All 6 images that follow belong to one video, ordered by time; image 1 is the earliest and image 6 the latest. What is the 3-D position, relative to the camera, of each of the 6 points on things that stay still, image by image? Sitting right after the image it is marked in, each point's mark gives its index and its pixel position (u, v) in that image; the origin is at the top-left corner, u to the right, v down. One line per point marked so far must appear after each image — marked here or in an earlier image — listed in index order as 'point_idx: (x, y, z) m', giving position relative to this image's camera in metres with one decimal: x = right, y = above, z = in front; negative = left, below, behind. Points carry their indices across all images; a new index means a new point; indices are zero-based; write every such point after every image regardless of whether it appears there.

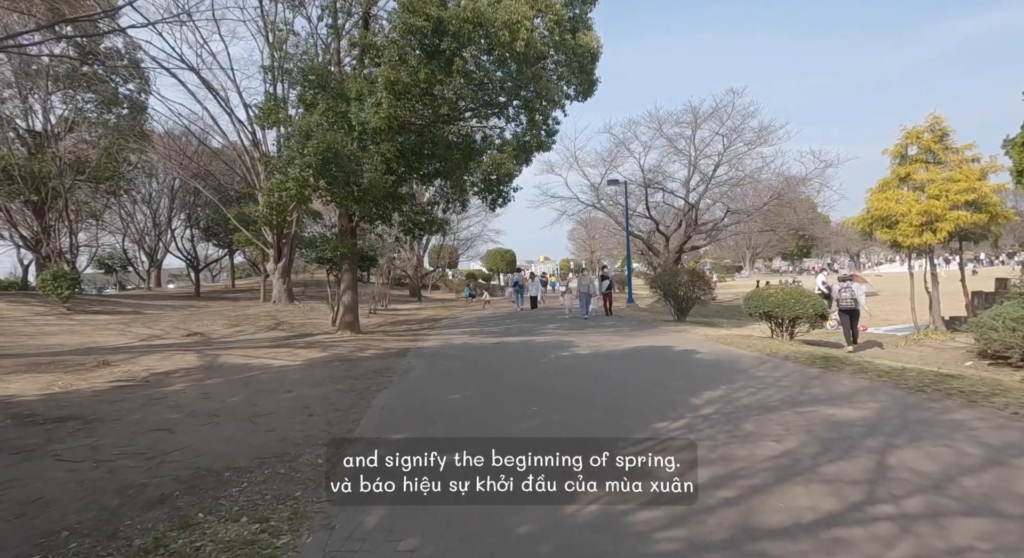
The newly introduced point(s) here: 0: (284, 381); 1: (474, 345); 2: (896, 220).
0: (-3.4, -1.5, +8.9) m
1: (-0.8, -1.4, +13.2) m
2: (+8.6, +1.3, +13.5) m
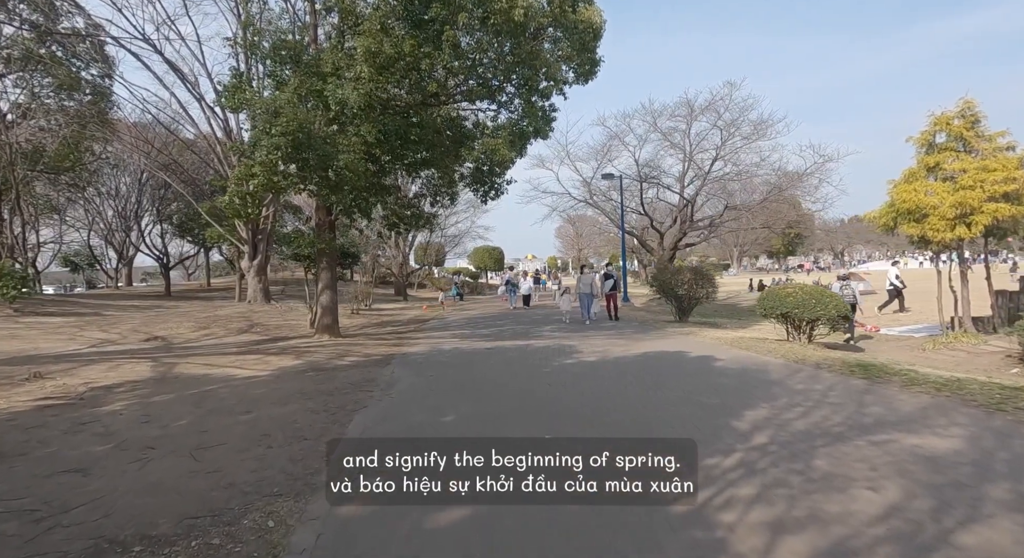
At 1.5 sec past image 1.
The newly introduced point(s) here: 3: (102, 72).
0: (-3.3, -1.5, +7.6) m
1: (-0.9, -1.4, +12.0) m
2: (+8.5, +1.3, +12.4) m
3: (-12.7, +6.4, +18.8) m
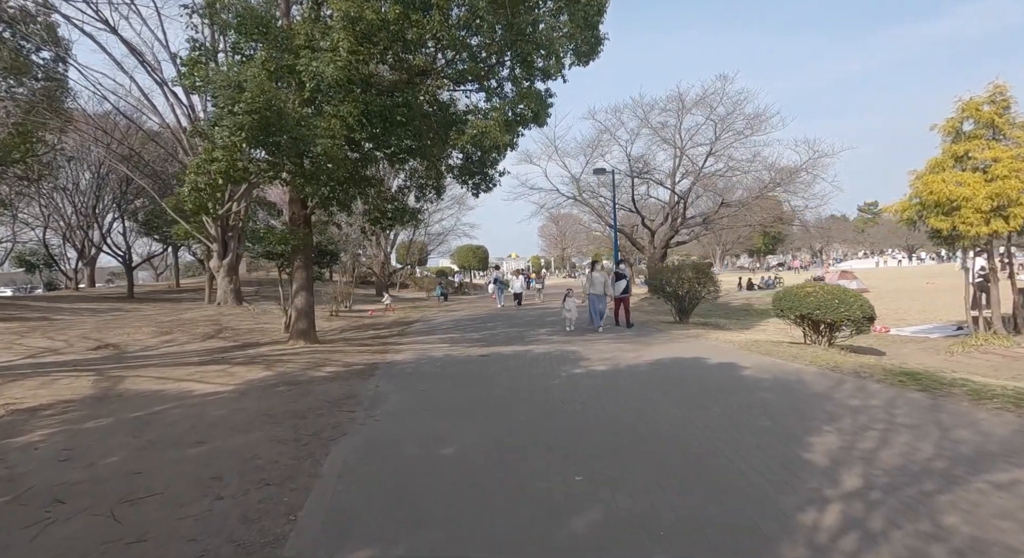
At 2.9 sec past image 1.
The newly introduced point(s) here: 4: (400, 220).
0: (-3.2, -1.5, +6.3) m
1: (-1.0, -1.4, +10.7) m
2: (+8.4, +1.4, +11.5) m
3: (-13.0, +6.4, +17.2) m
4: (-2.8, +1.5, +15.1) m
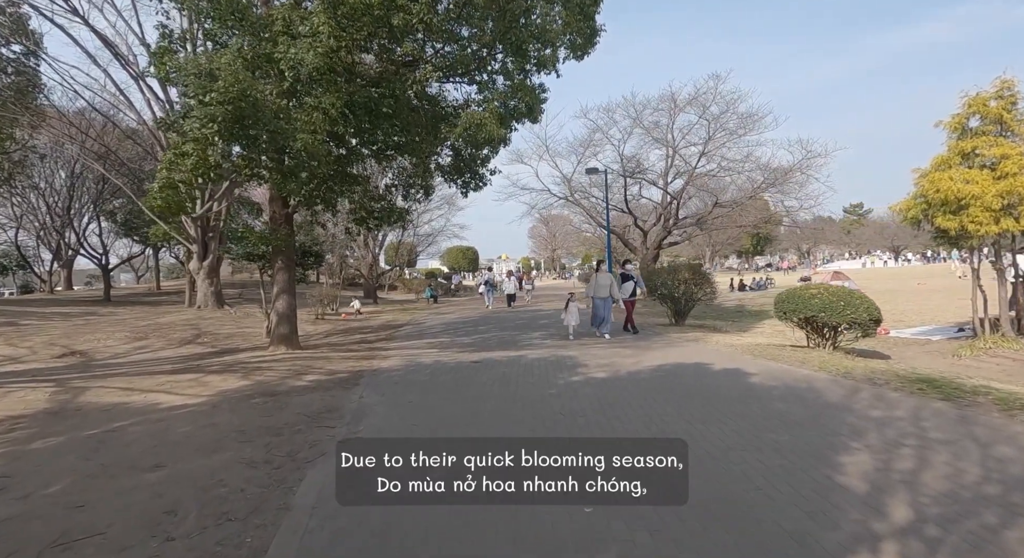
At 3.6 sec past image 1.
0: (-3.3, -1.5, +5.7) m
1: (-1.1, -1.4, +10.2) m
2: (+8.3, +1.4, +11.1) m
3: (-13.2, +6.3, +16.4) m
4: (-3.0, +1.4, +14.5) m
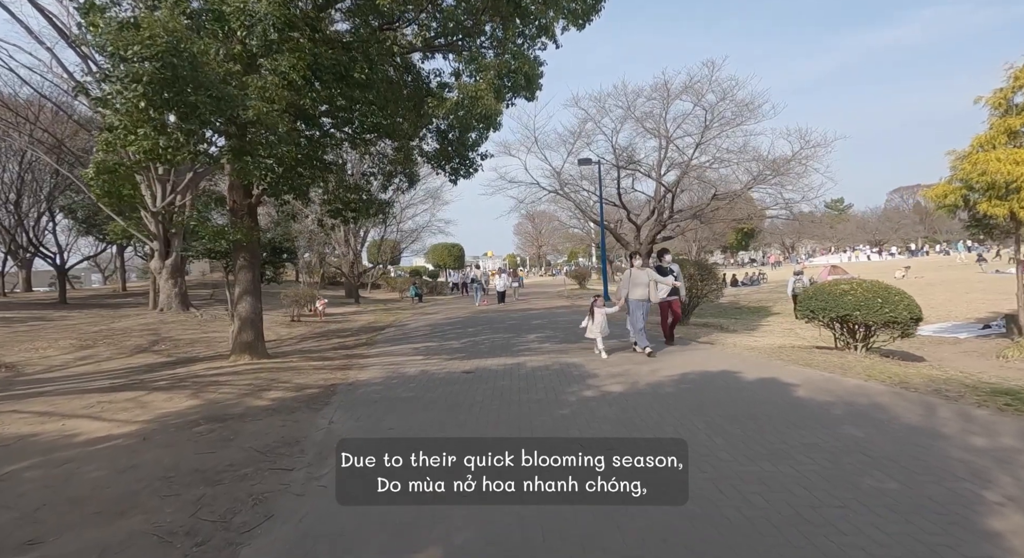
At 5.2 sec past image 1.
0: (-3.2, -1.5, +4.3) m
1: (-1.1, -1.4, +8.8) m
2: (+8.2, +1.5, +9.9) m
3: (-13.5, +6.2, +14.7) m
4: (-3.2, +1.5, +13.0) m
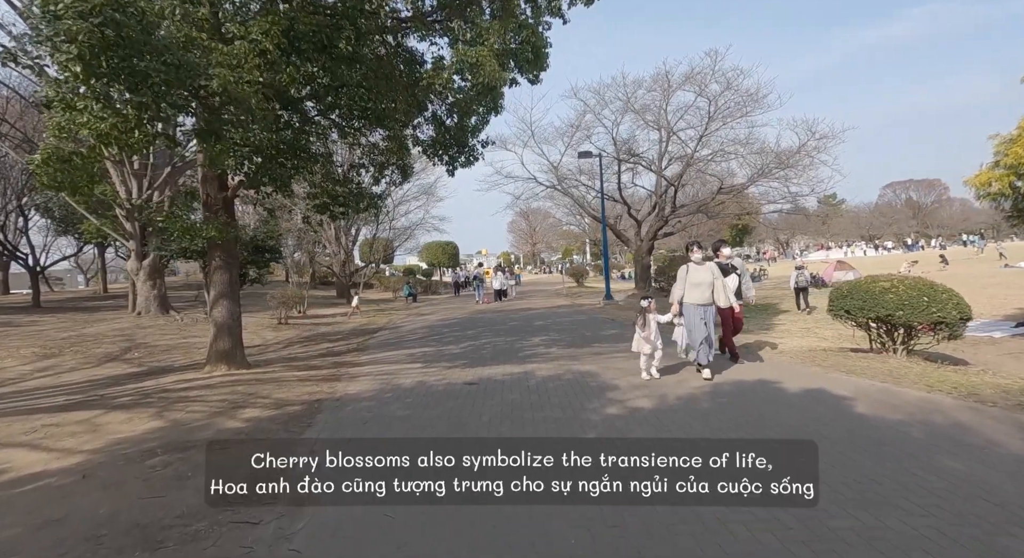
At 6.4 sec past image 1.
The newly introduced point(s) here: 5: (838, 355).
0: (-3.0, -1.6, +3.3) m
1: (-1.0, -1.4, +7.8) m
2: (+8.3, +1.6, +9.0) m
3: (-13.5, +6.1, +13.5) m
4: (-3.1, +1.5, +12.0) m
5: (+5.1, -1.2, +9.5) m
